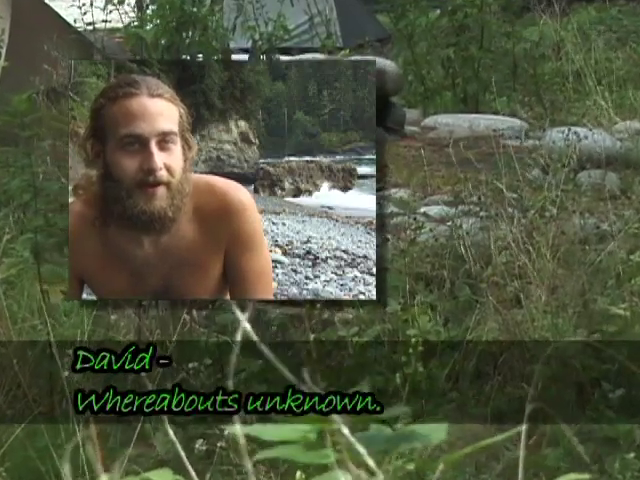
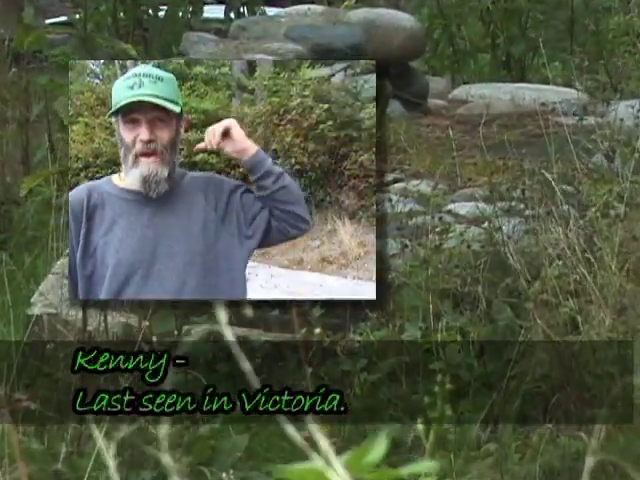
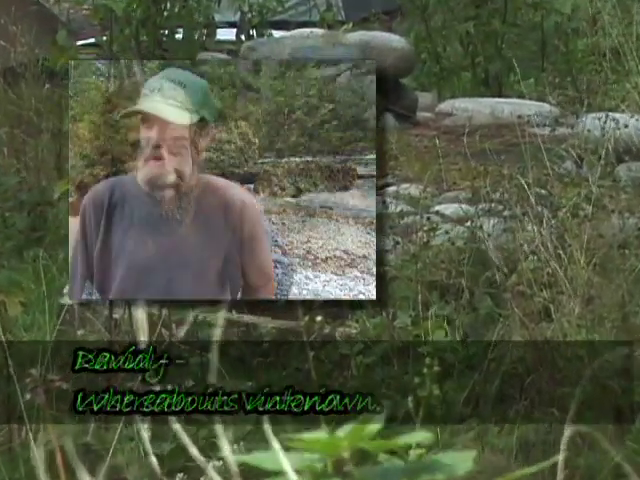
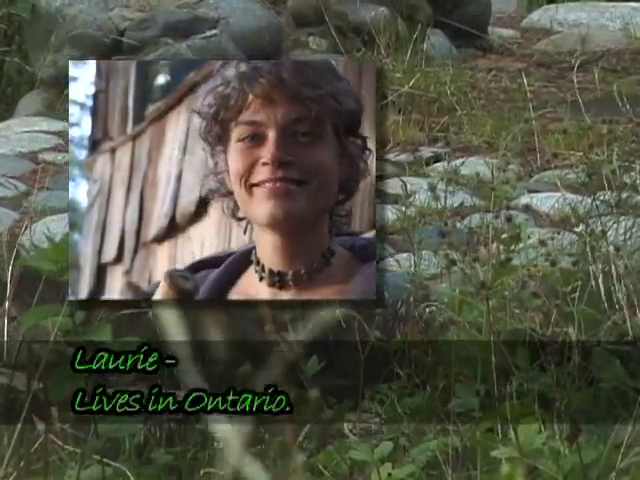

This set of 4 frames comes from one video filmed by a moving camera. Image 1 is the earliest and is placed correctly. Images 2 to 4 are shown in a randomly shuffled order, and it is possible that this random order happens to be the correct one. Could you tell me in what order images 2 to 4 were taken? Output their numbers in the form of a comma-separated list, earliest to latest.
3, 2, 4
